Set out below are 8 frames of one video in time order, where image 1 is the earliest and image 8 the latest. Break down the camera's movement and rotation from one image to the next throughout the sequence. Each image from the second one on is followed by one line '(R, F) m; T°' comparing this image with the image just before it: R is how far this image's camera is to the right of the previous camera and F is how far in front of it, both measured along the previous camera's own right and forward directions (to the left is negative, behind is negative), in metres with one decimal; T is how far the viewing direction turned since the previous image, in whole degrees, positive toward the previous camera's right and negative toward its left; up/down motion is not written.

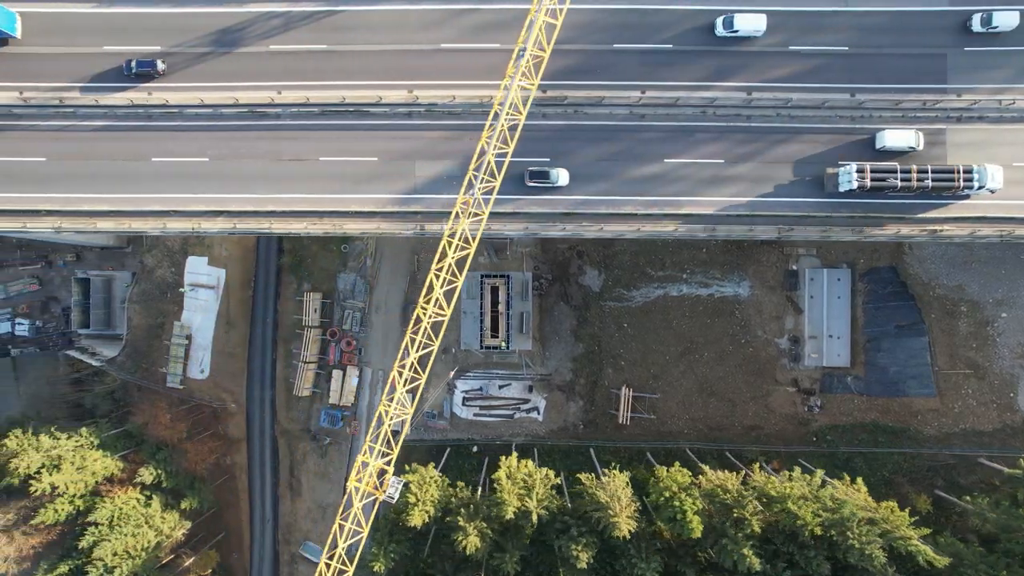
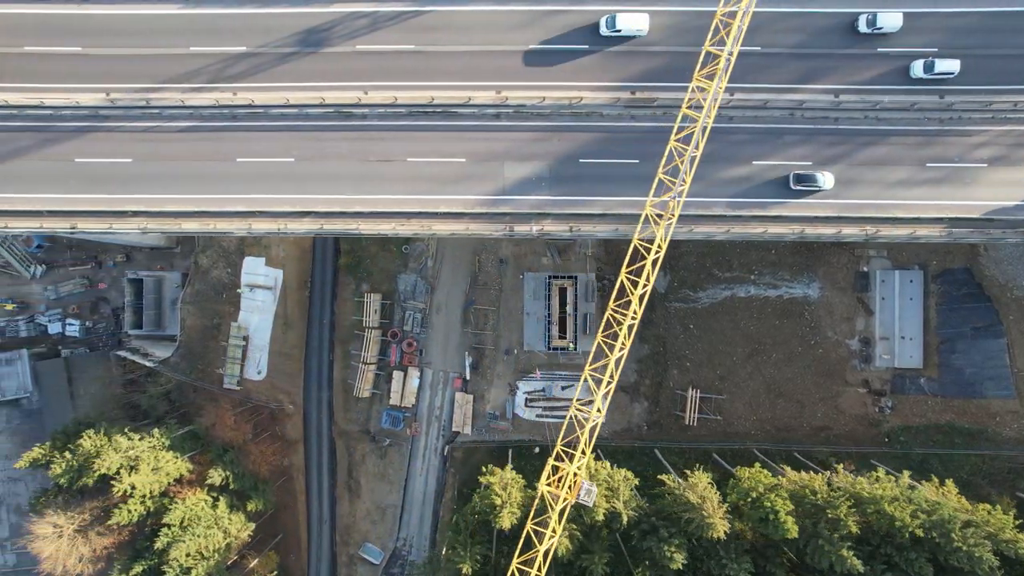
(-5.9, 0.0) m; 0°
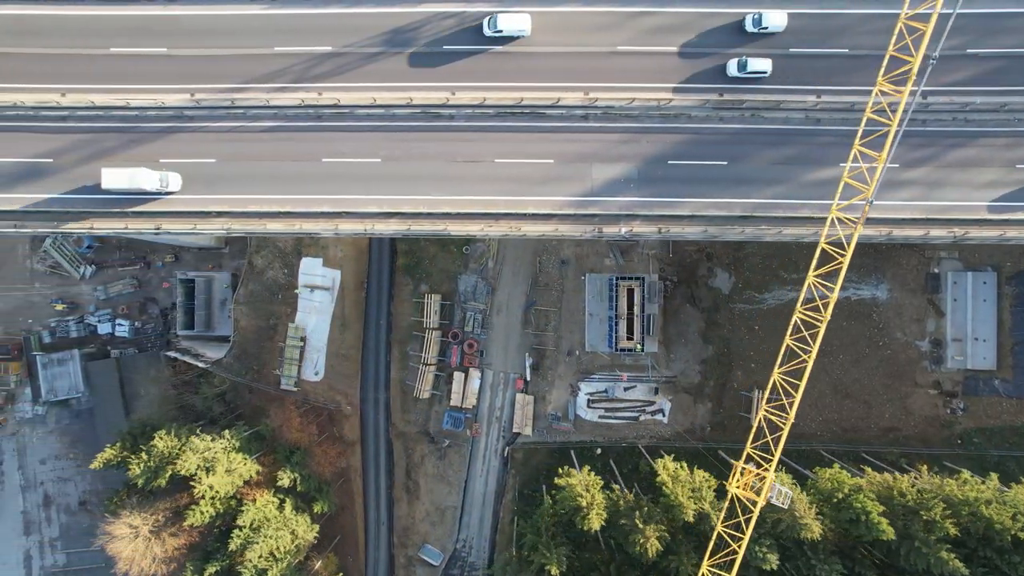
(-5.8, +0.1) m; 0°
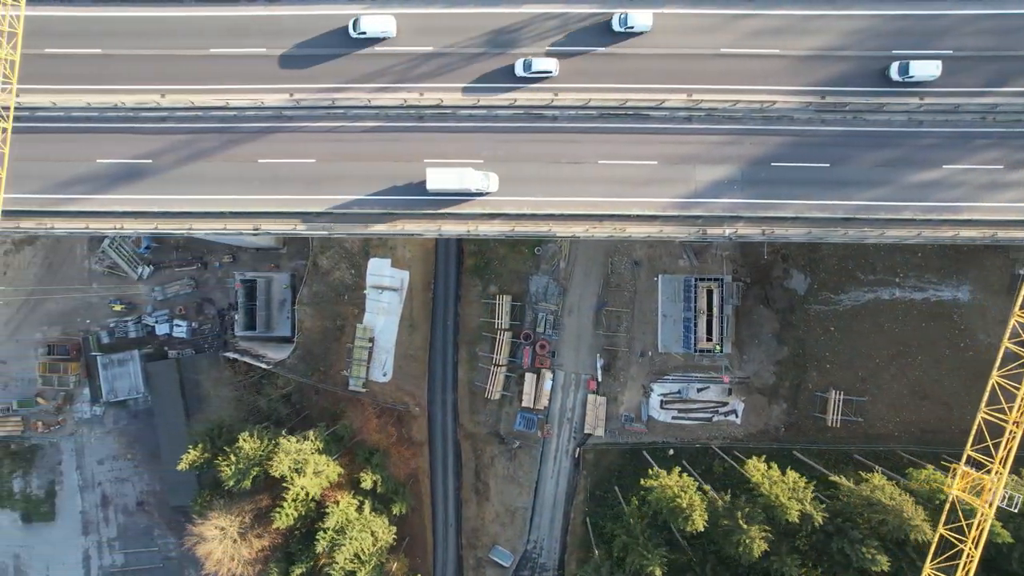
(-6.8, +0.1) m; 0°
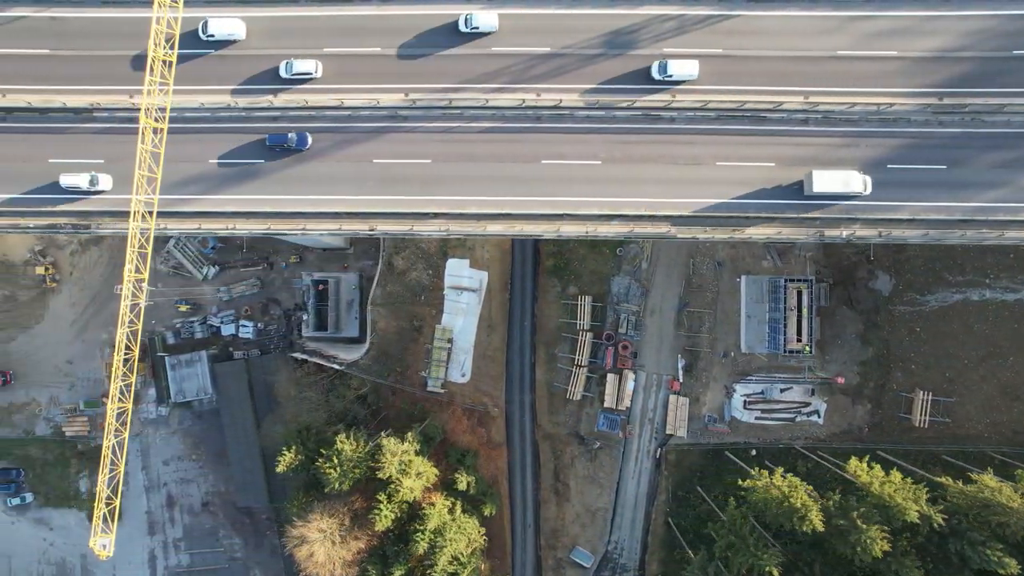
(-7.9, 0.0) m; 0°
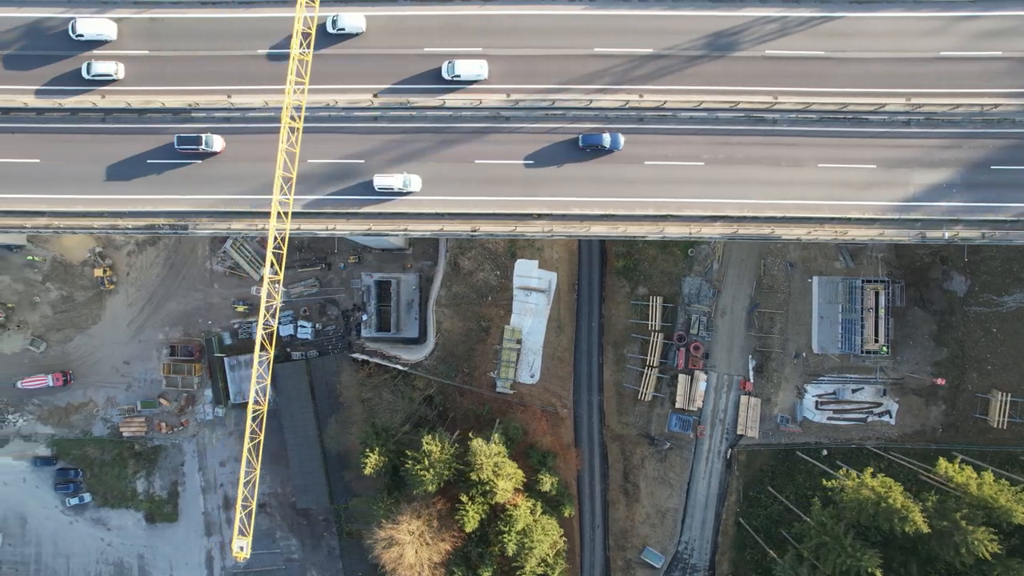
(-6.8, 0.0) m; 0°
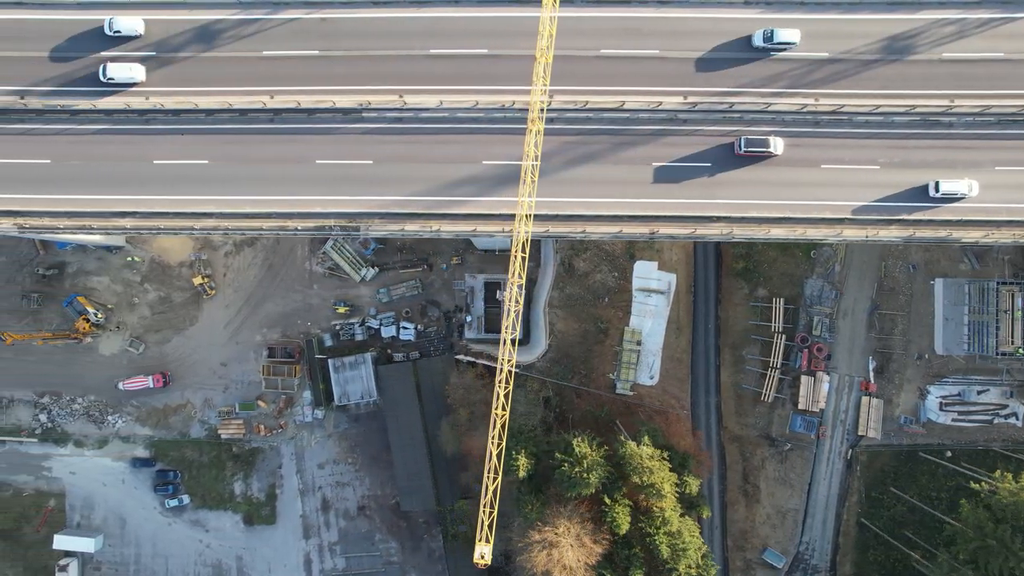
(-12.0, 0.0) m; 0°
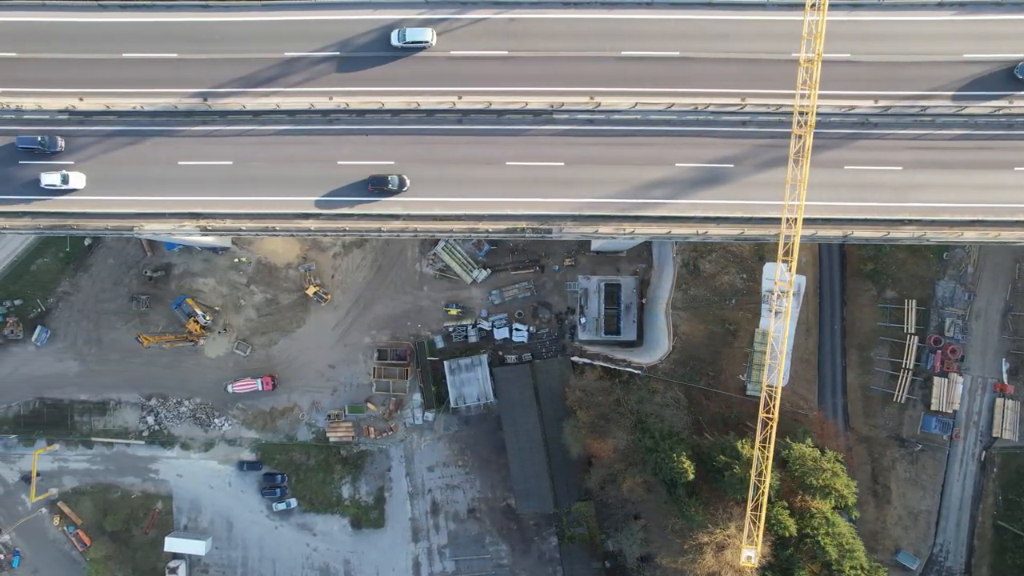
(-13.2, +0.4) m; 0°
